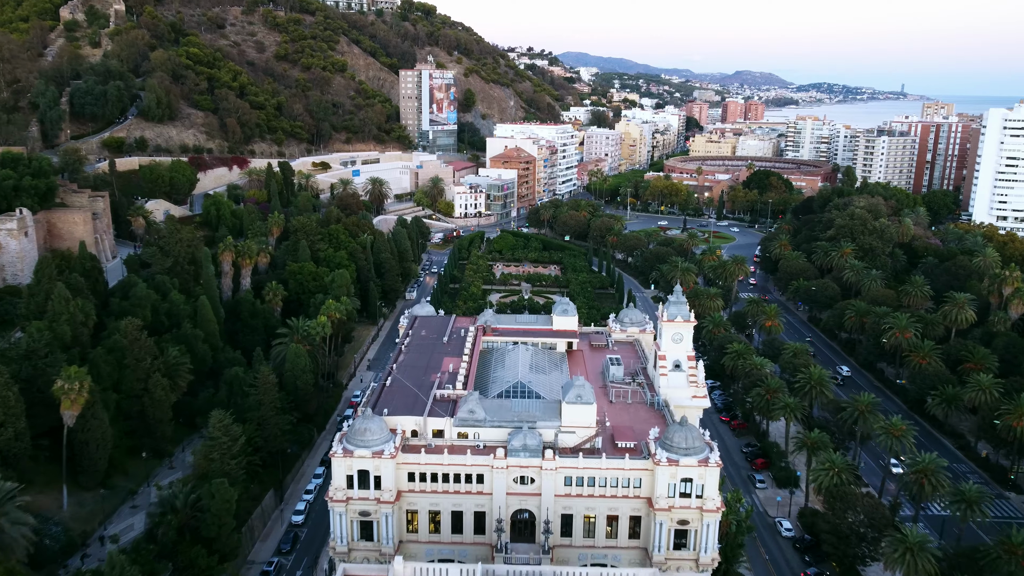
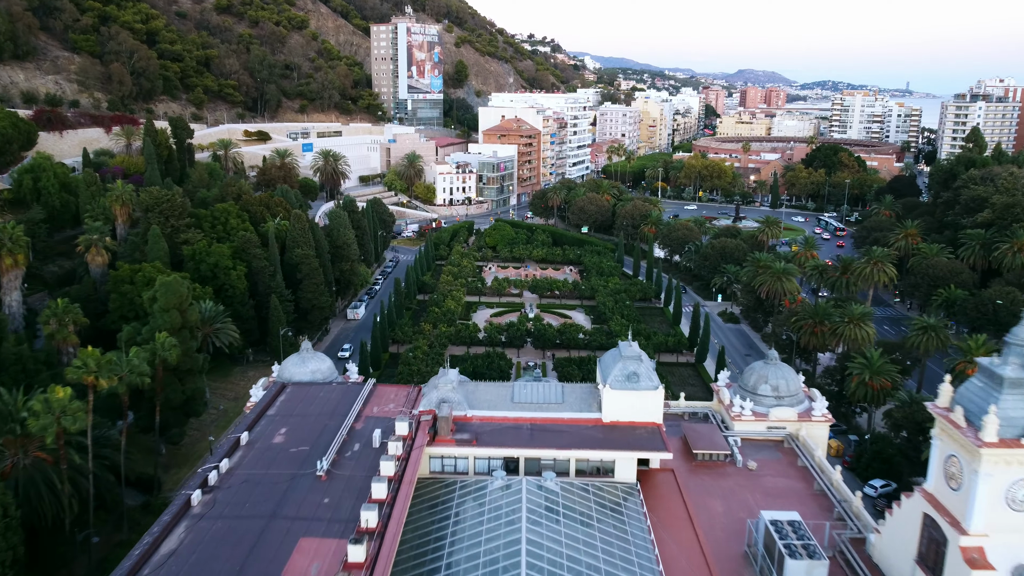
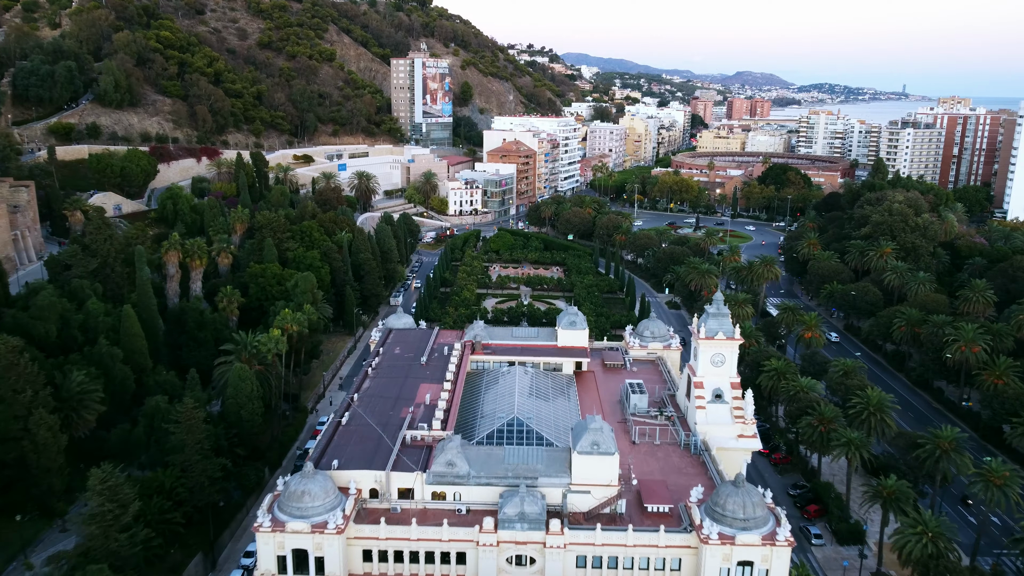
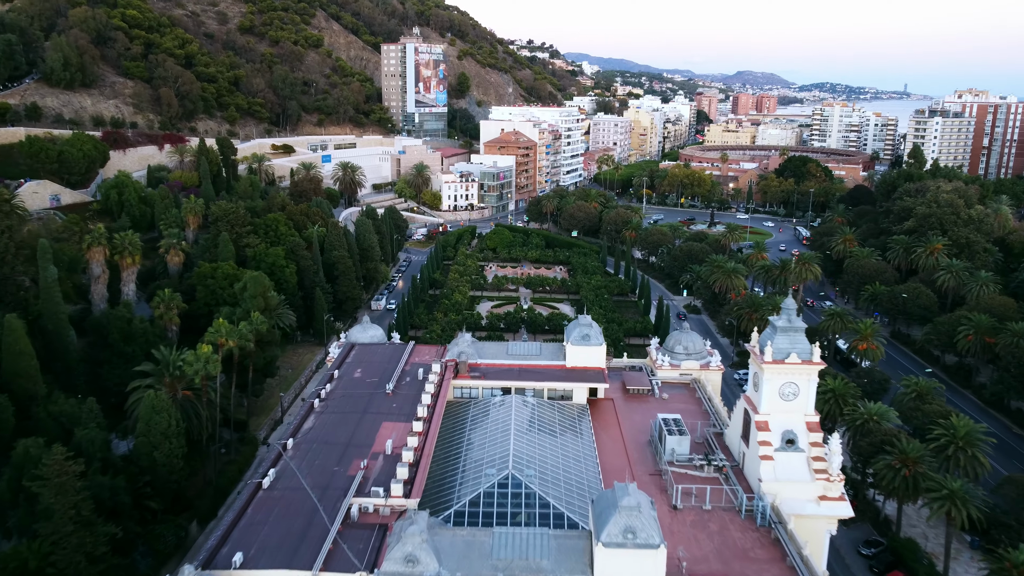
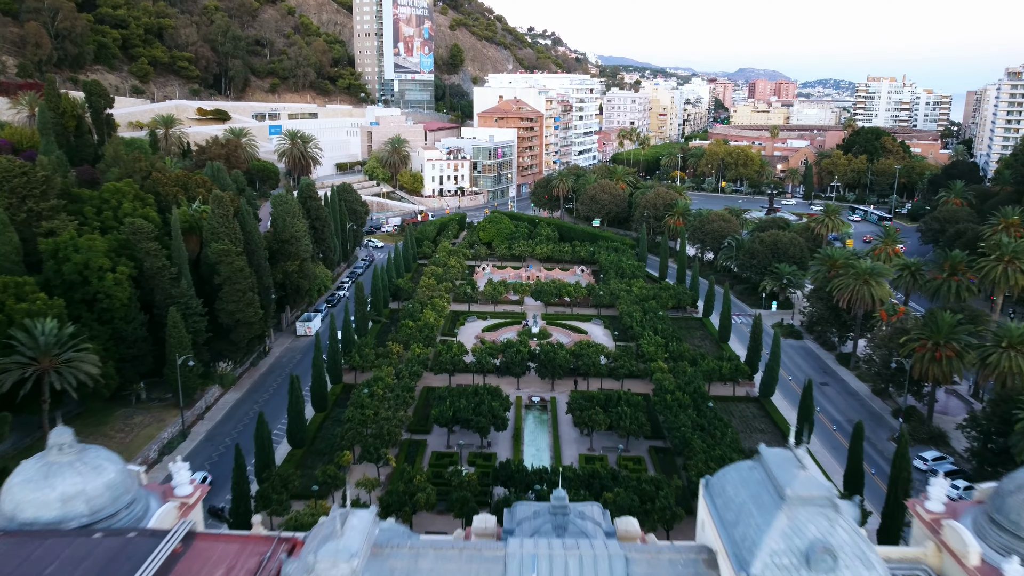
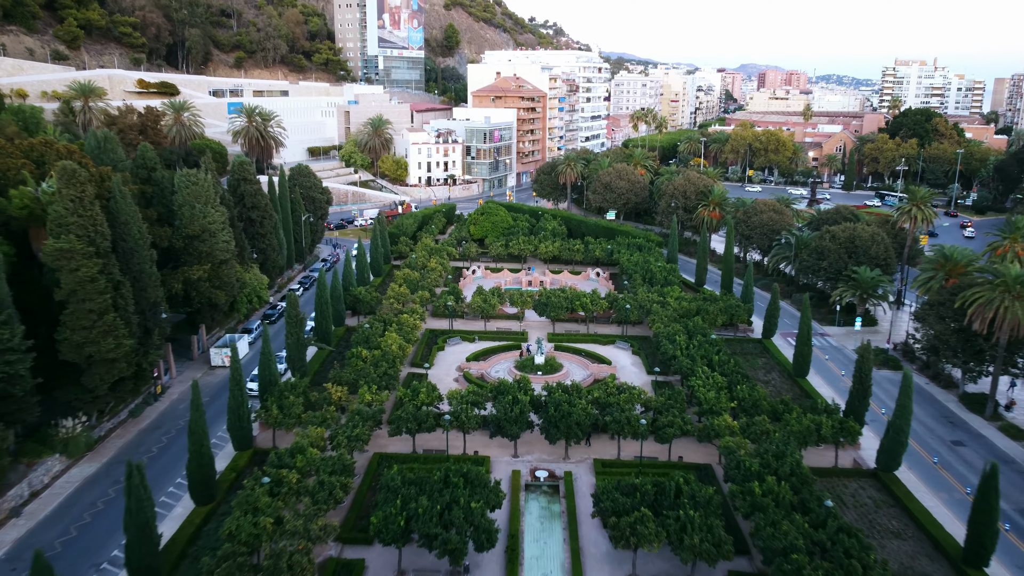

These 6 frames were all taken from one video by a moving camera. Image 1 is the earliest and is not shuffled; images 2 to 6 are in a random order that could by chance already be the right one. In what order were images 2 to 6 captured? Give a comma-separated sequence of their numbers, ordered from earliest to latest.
3, 4, 2, 5, 6
